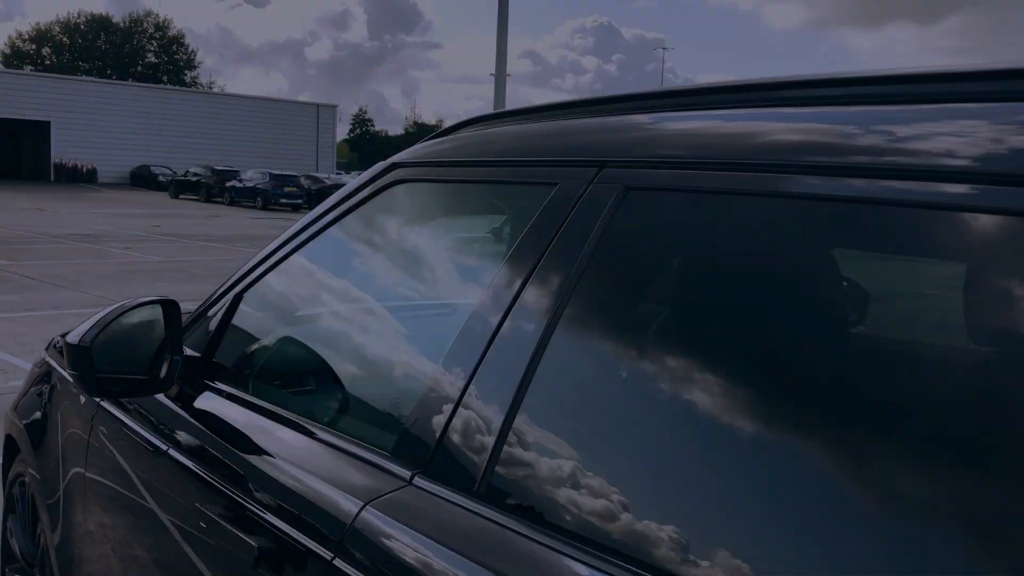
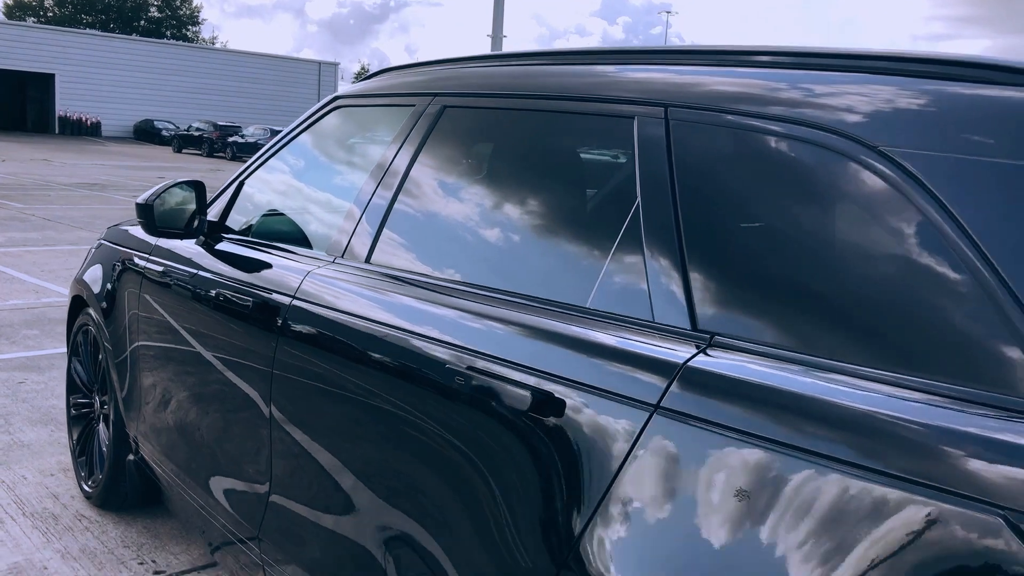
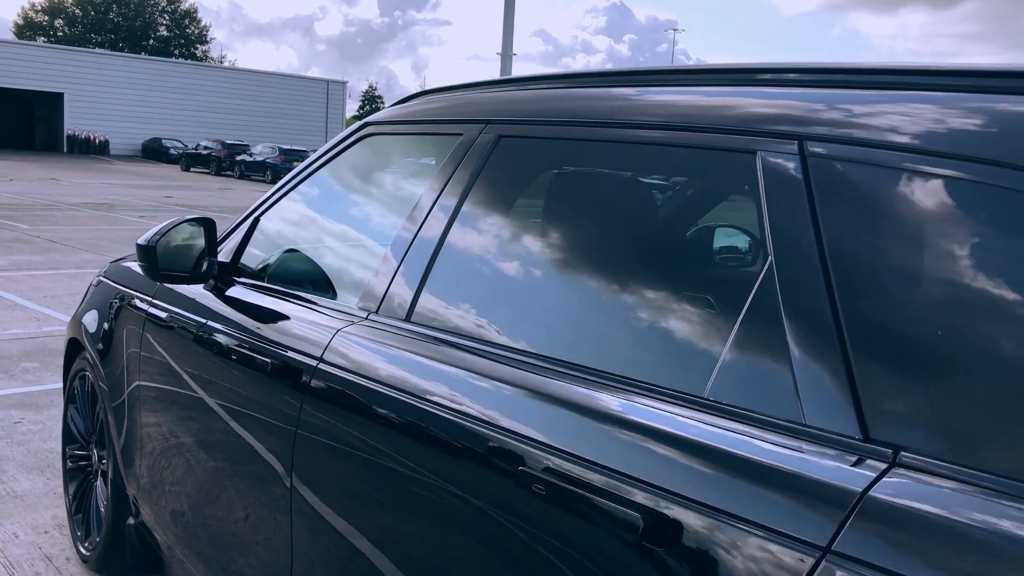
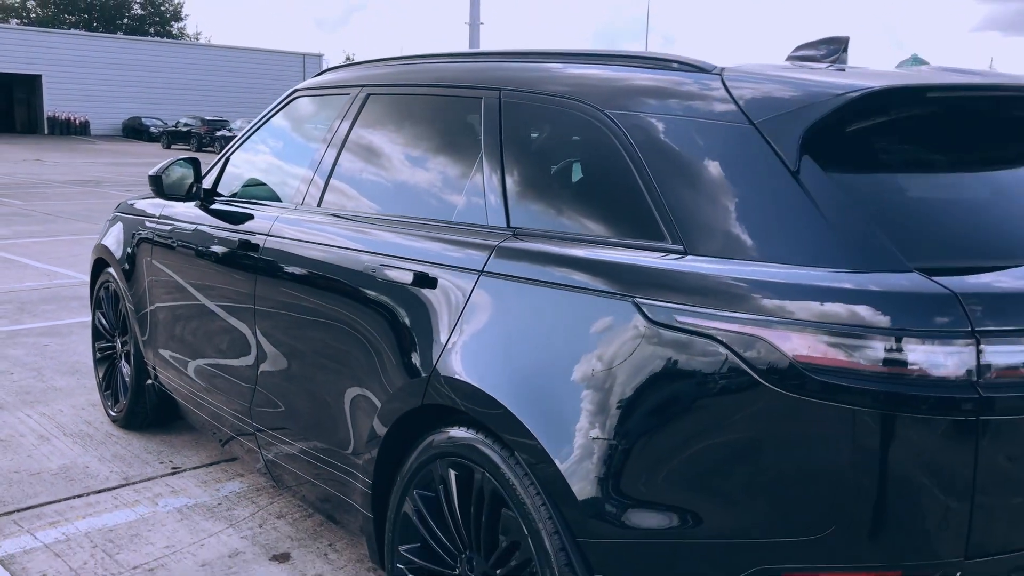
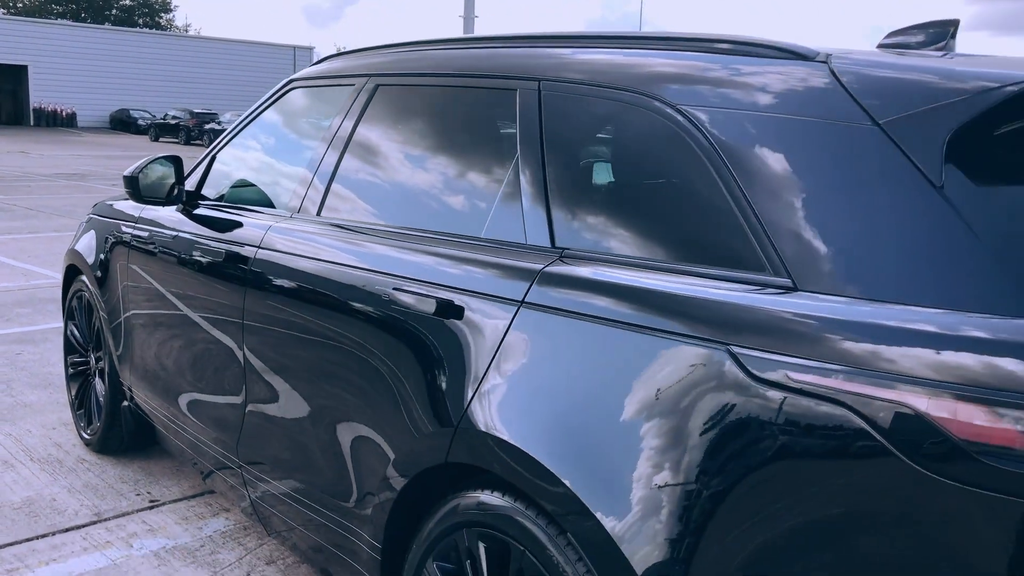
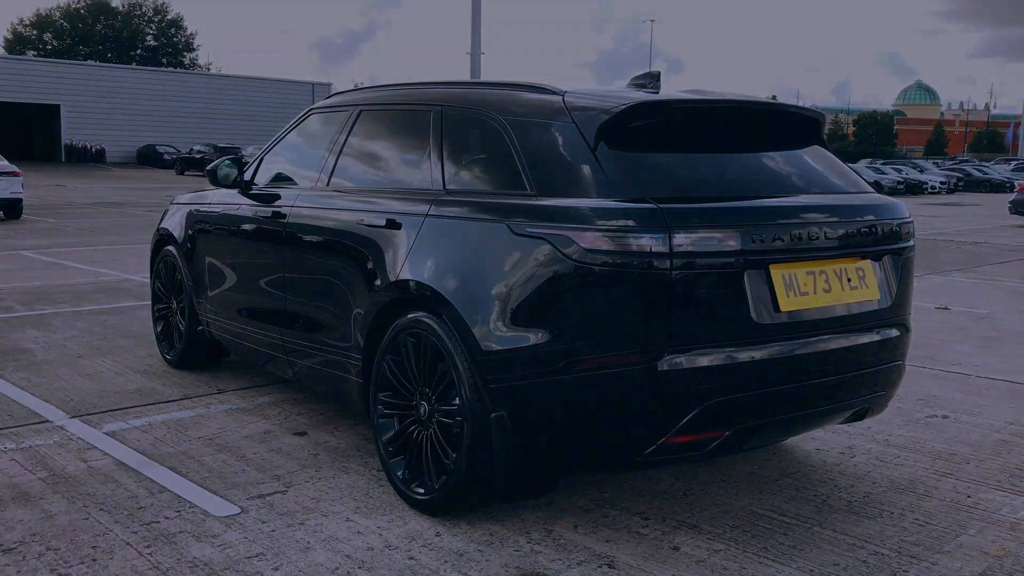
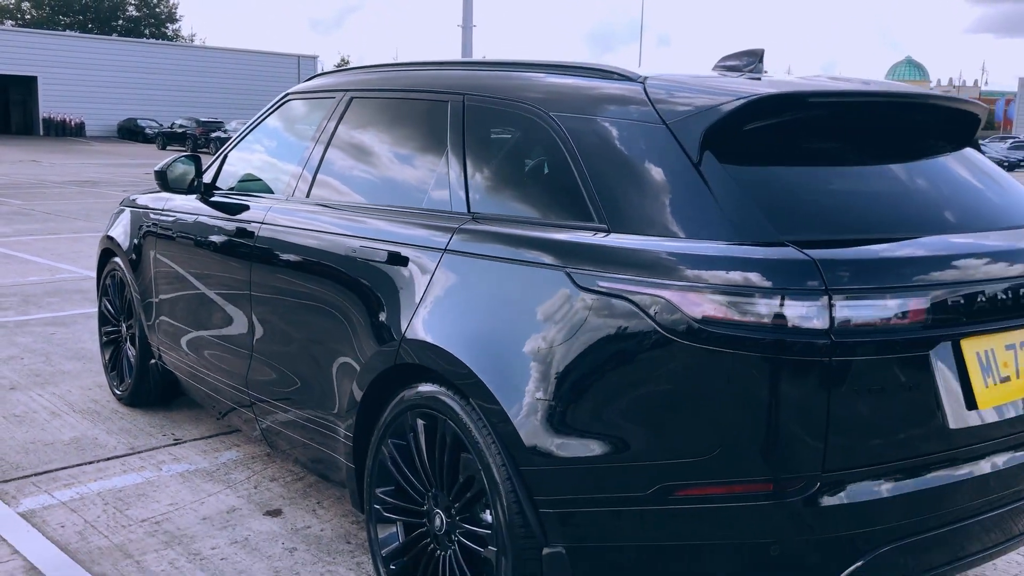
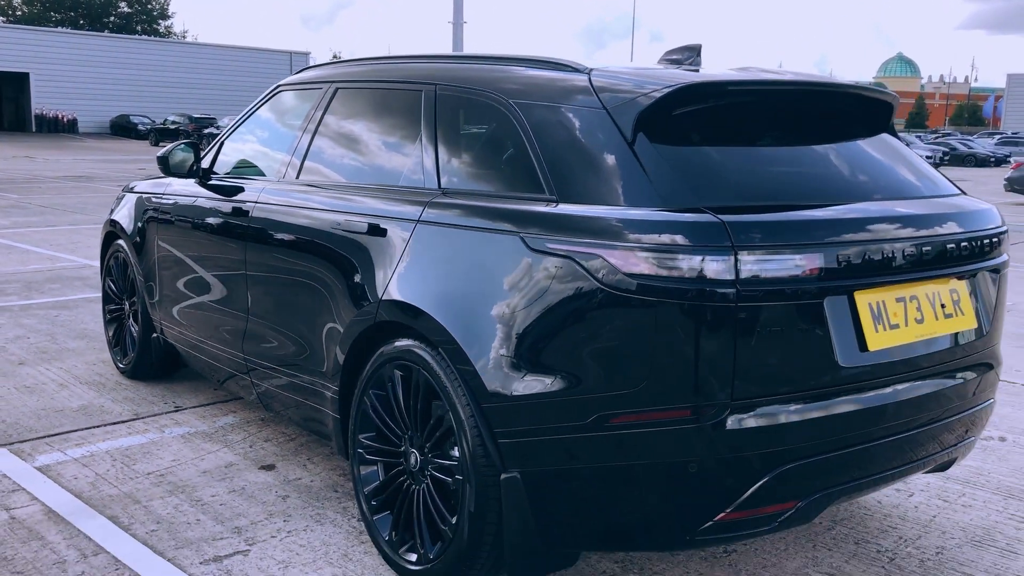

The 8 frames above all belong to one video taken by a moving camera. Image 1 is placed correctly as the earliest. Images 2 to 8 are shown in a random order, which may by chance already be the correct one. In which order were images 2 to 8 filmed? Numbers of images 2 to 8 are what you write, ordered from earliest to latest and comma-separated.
3, 2, 5, 4, 7, 8, 6
